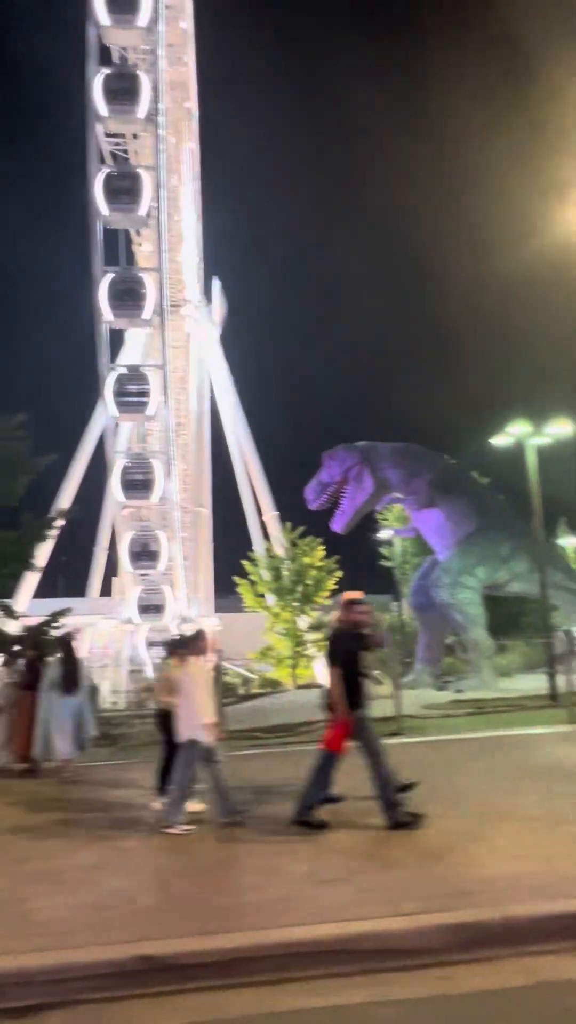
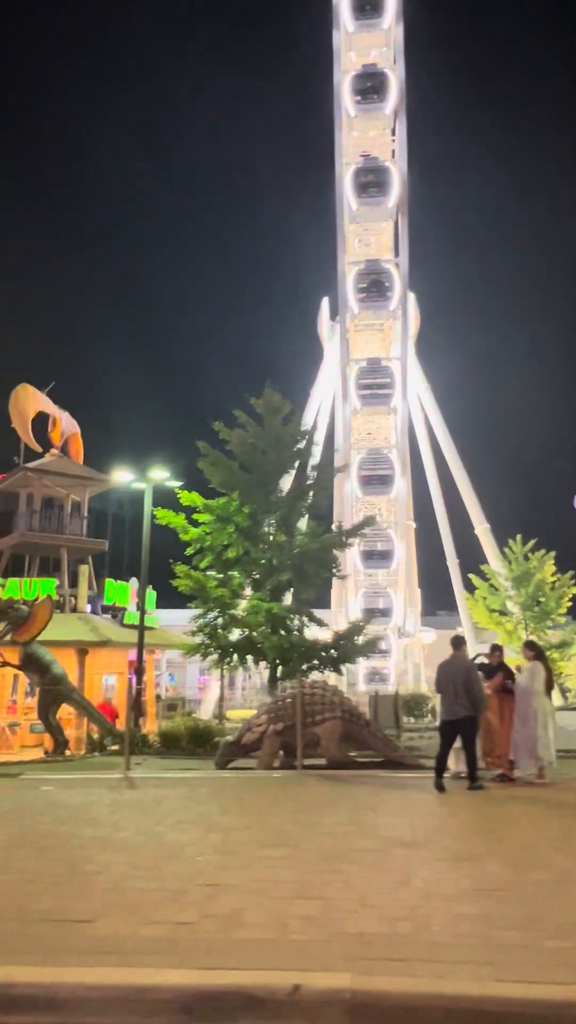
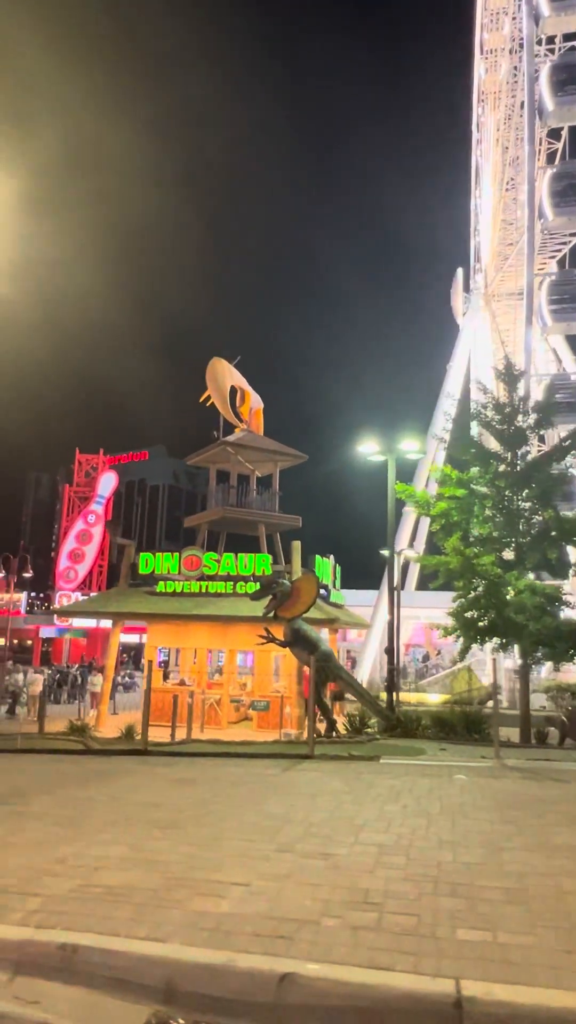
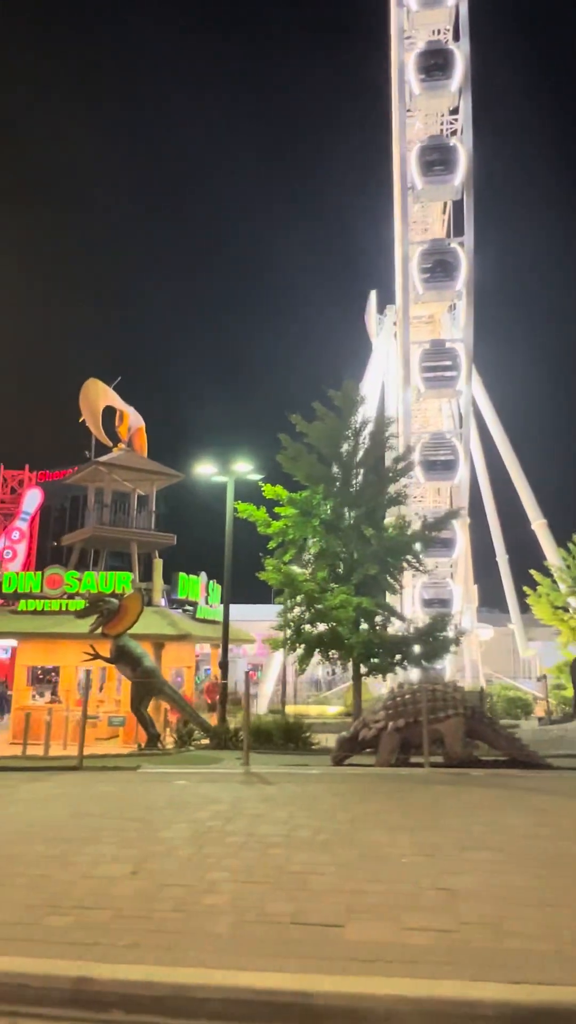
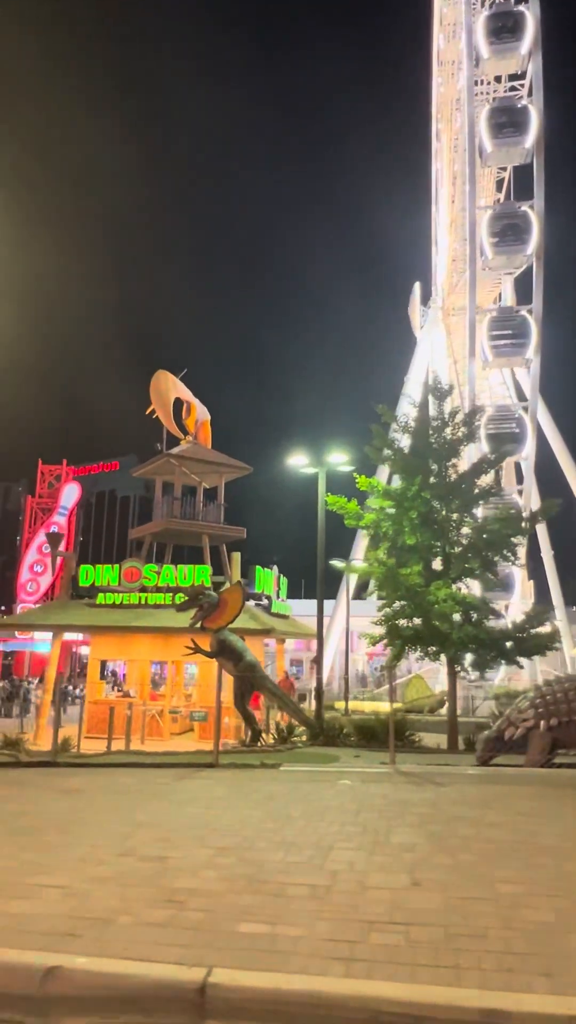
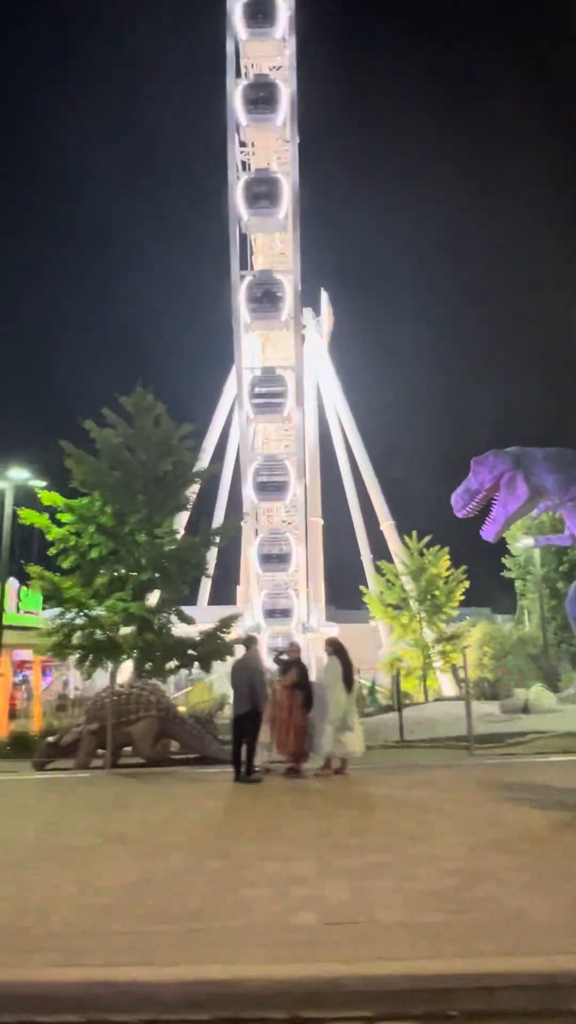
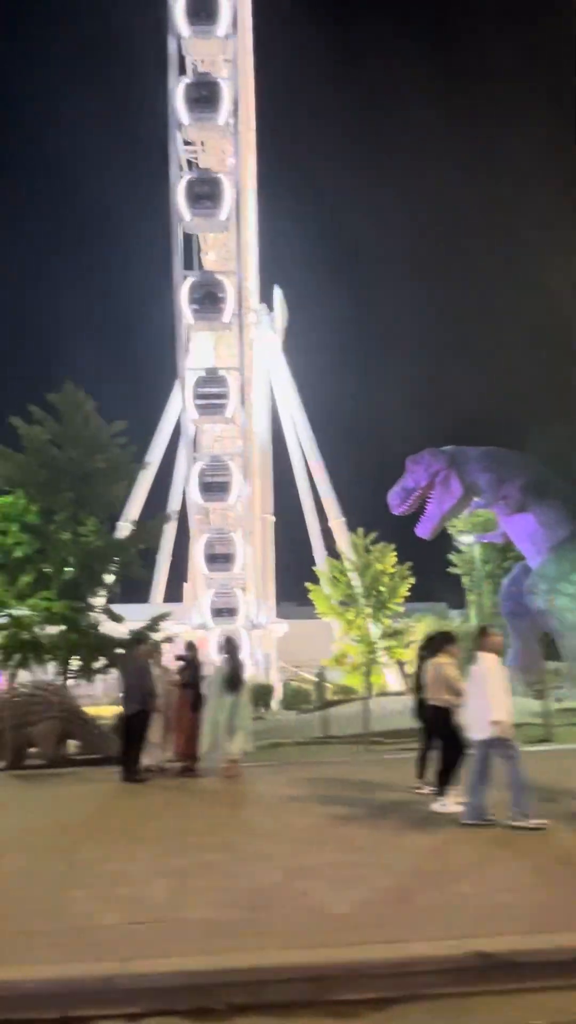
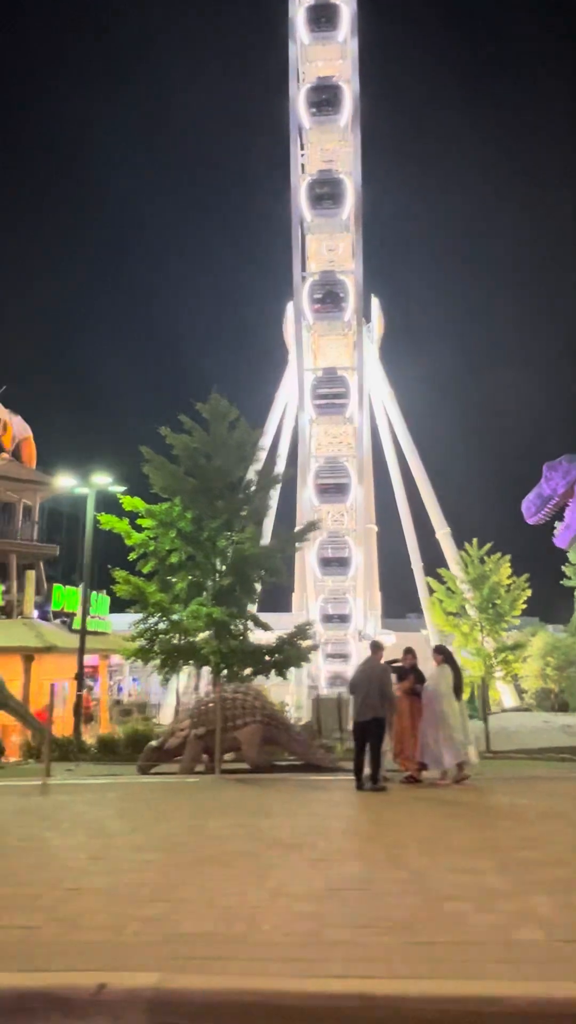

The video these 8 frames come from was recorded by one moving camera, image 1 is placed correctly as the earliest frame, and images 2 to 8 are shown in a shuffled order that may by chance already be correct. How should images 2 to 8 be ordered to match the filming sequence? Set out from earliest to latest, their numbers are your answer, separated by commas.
7, 6, 8, 2, 4, 5, 3
